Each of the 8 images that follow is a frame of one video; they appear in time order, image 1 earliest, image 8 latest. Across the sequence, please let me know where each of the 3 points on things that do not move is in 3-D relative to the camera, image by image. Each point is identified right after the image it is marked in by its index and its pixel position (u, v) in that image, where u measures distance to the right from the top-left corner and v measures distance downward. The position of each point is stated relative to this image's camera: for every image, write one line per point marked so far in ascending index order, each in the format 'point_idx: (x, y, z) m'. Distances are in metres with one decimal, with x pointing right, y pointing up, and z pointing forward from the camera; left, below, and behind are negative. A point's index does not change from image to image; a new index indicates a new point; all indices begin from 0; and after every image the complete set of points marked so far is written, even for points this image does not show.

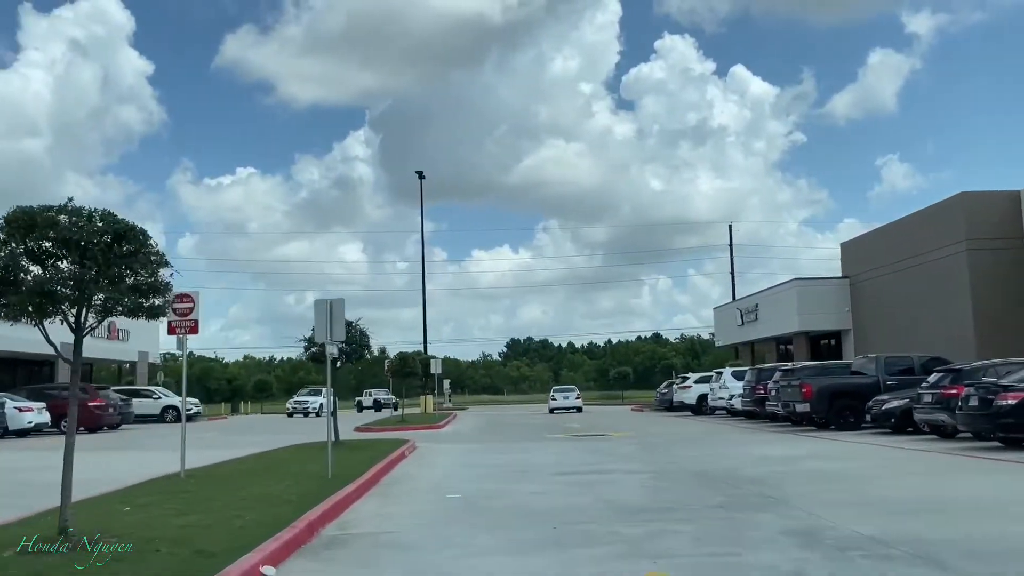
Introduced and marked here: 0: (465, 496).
0: (-0.7, -3.0, +12.4) m
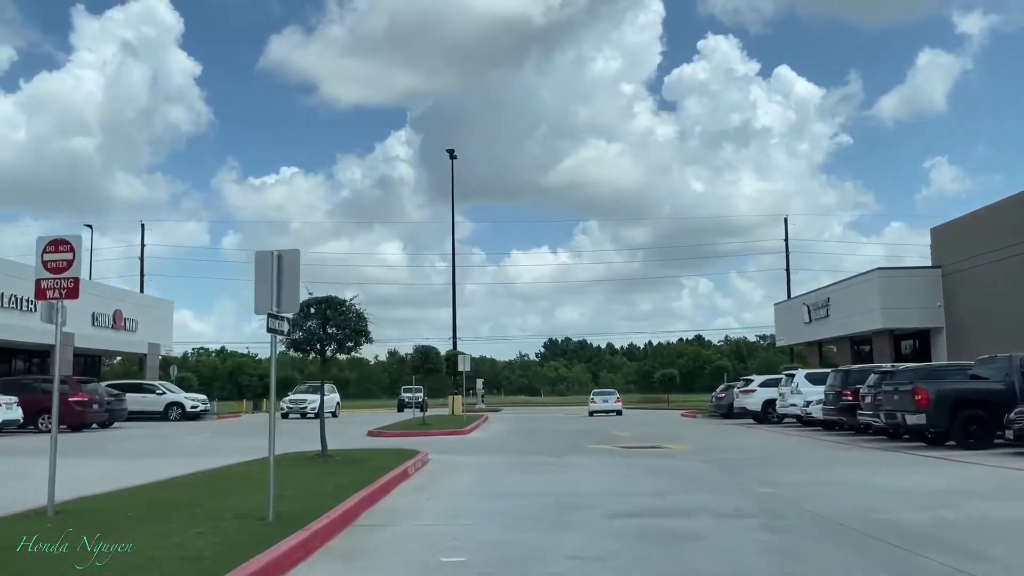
0: (-0.4, -2.5, +7.9) m
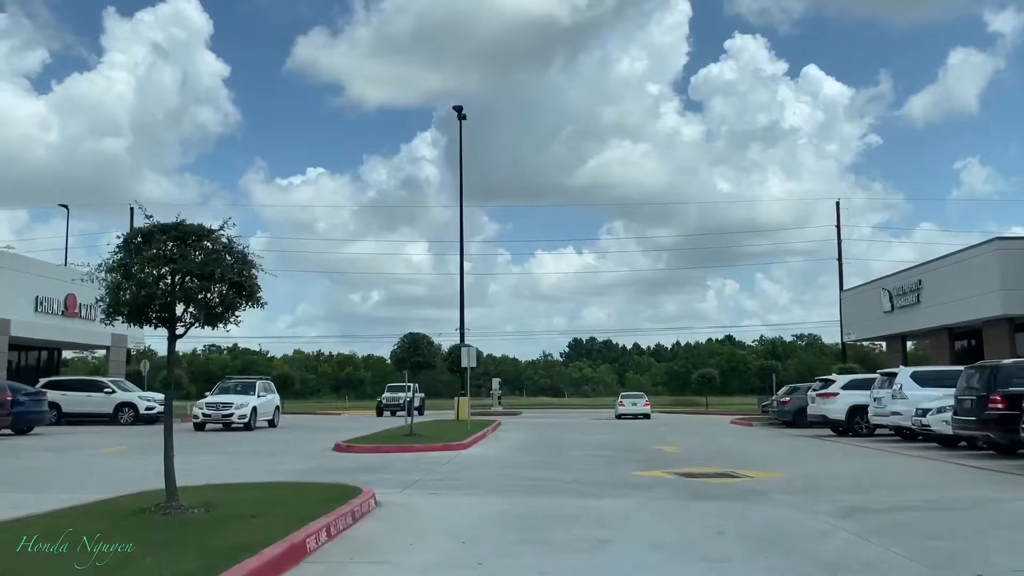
0: (-0.6, -1.7, +0.9) m
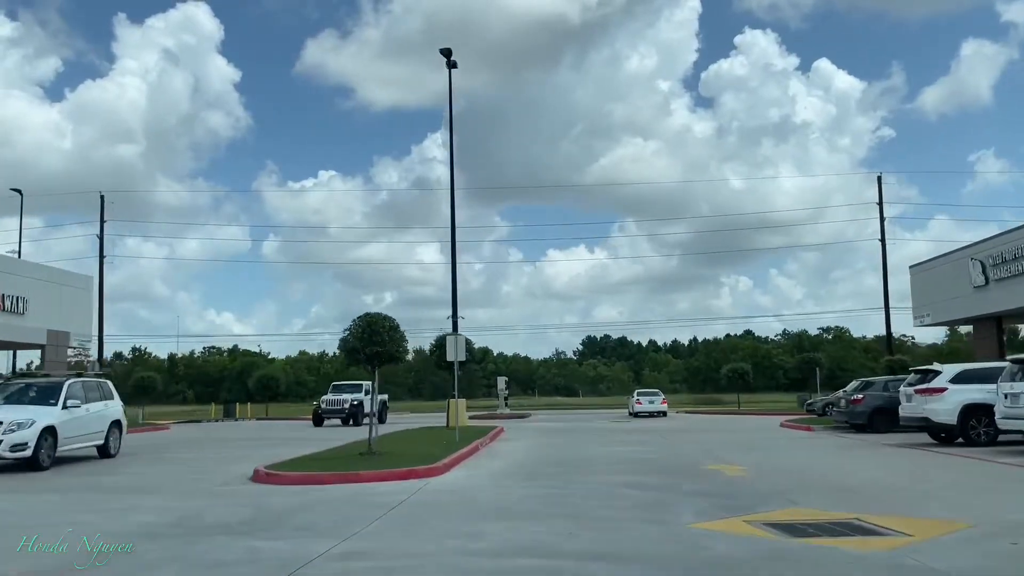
0: (-1.1, -0.9, -5.5) m
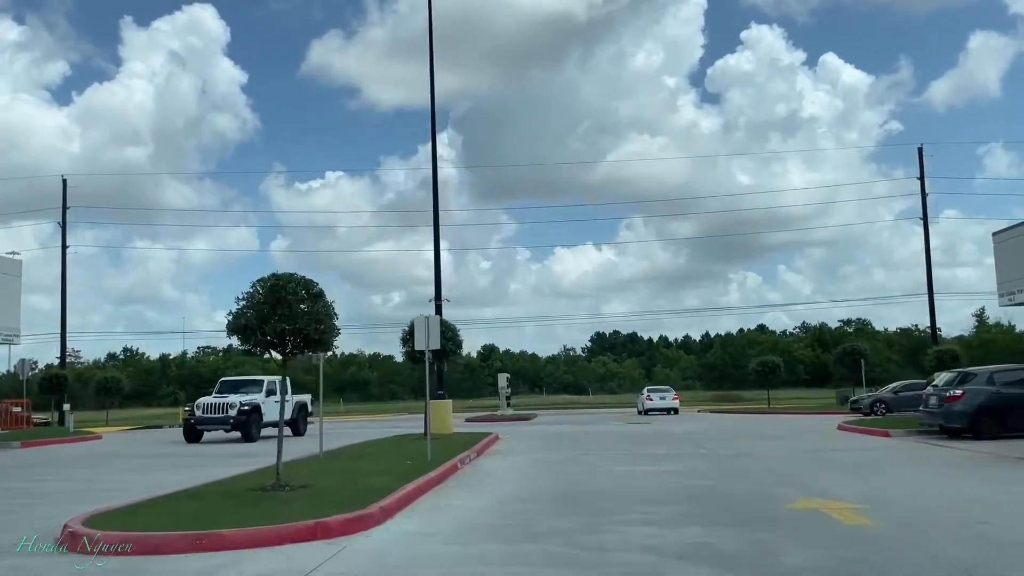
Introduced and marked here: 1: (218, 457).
0: (-1.5, -0.2, -11.3) m
1: (-6.4, -3.6, +18.3) m
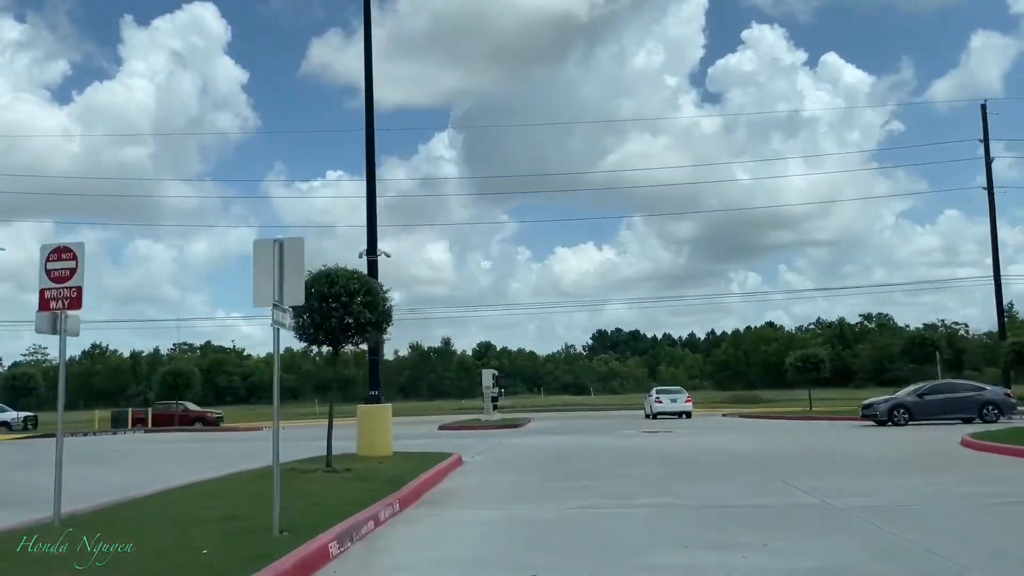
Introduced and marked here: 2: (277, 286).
0: (-2.1, +0.8, -19.7) m
1: (-7.0, -2.5, +9.9) m
2: (-2.3, 0.0, +8.9) m
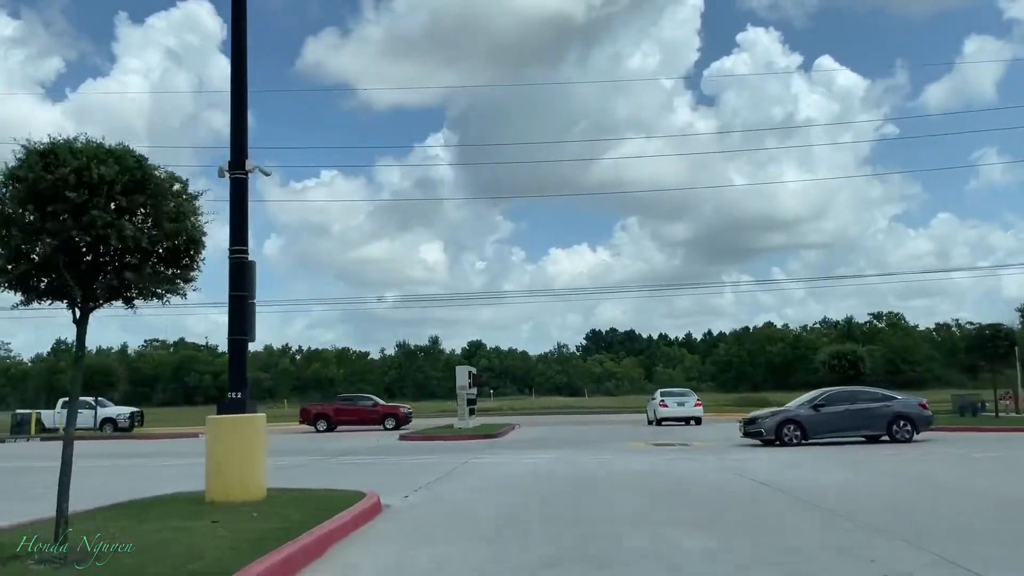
0: (-2.4, +1.6, -26.2) m
1: (-7.6, -1.7, +3.3) m
2: (-2.8, +0.8, +2.4) m
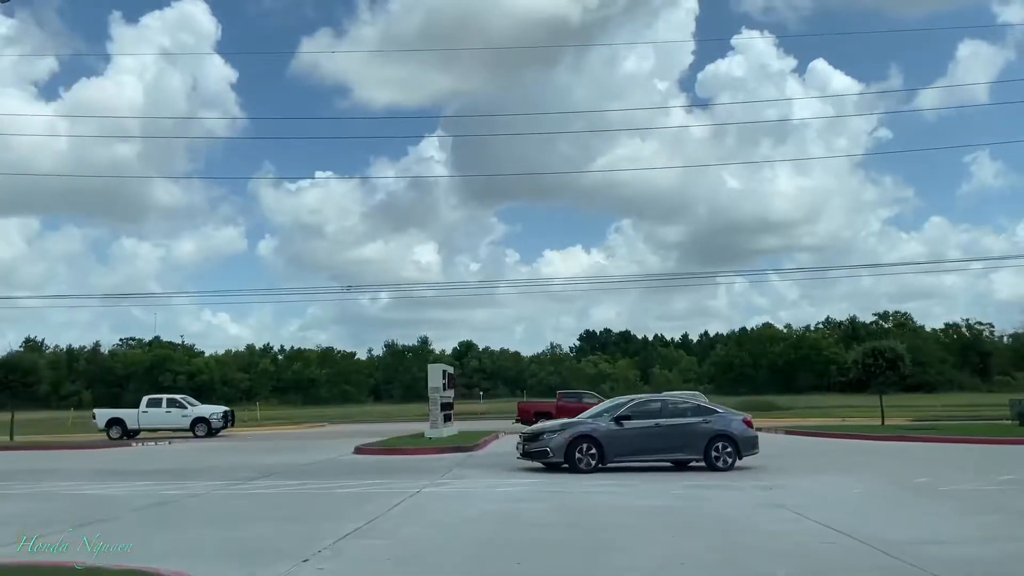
0: (-2.6, +2.2, -31.0) m
1: (-7.9, -1.1, -1.5) m
2: (-3.2, +1.4, -2.4) m
